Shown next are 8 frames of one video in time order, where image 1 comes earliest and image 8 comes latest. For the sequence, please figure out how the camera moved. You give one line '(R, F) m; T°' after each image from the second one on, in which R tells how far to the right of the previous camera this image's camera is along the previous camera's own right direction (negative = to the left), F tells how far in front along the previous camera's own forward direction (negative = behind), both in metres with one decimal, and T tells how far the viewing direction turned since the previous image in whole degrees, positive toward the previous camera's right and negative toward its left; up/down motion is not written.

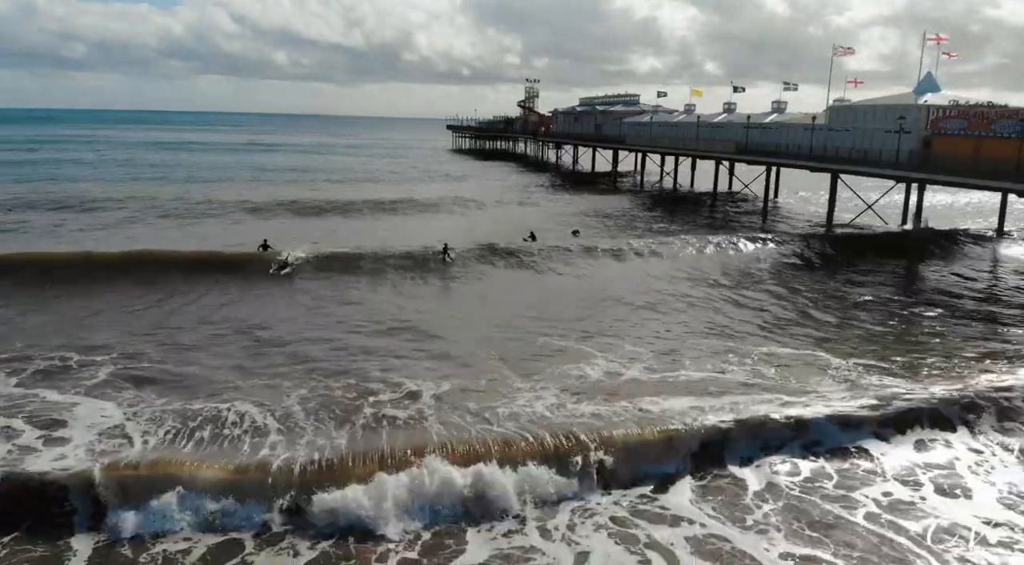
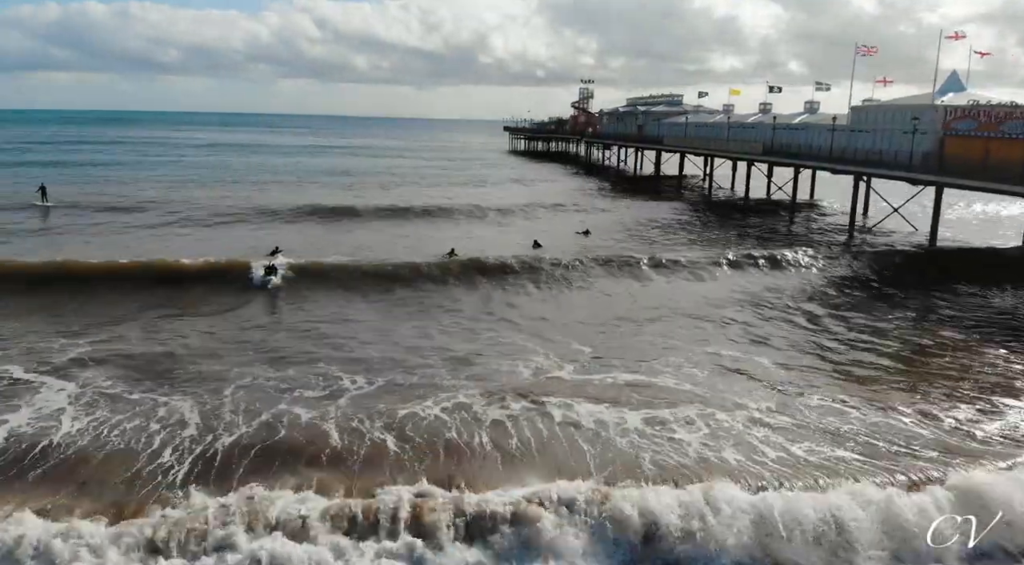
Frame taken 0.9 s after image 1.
(+1.9, 0.0) m; -5°
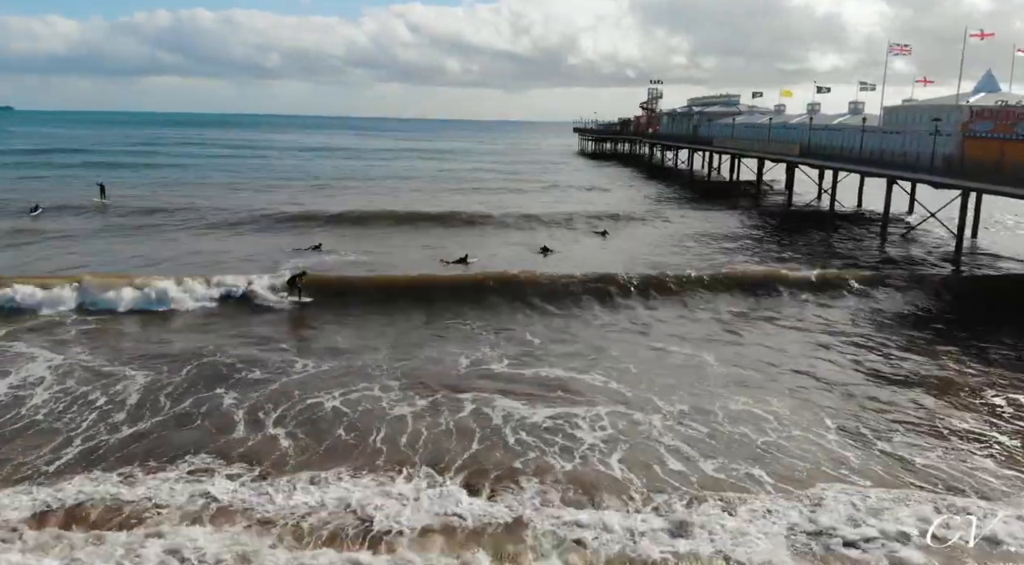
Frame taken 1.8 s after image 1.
(+2.0, -0.2) m; -5°
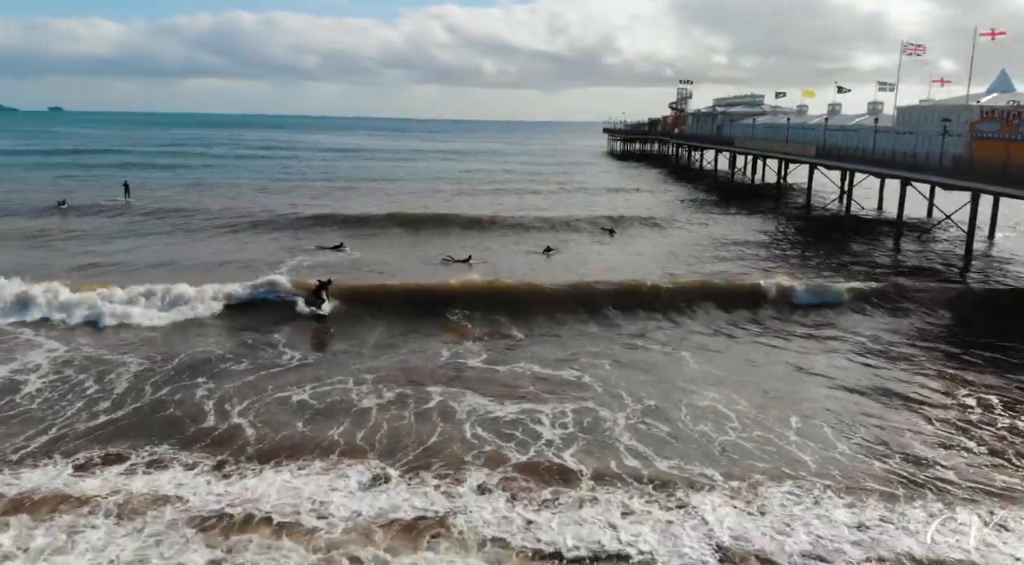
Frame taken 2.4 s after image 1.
(+0.8, -0.2) m; -2°
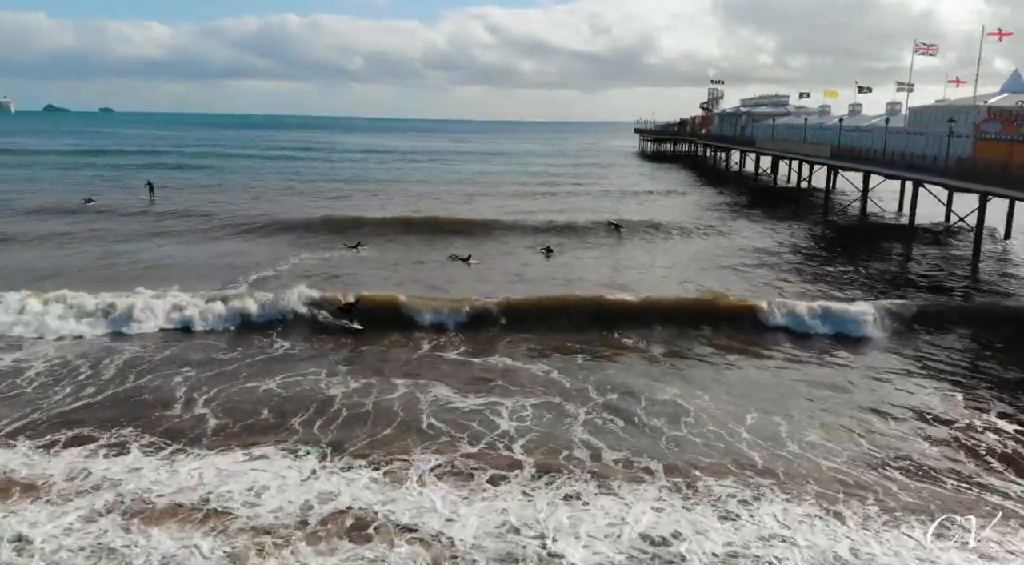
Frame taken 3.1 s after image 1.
(+0.9, -0.2) m; -2°
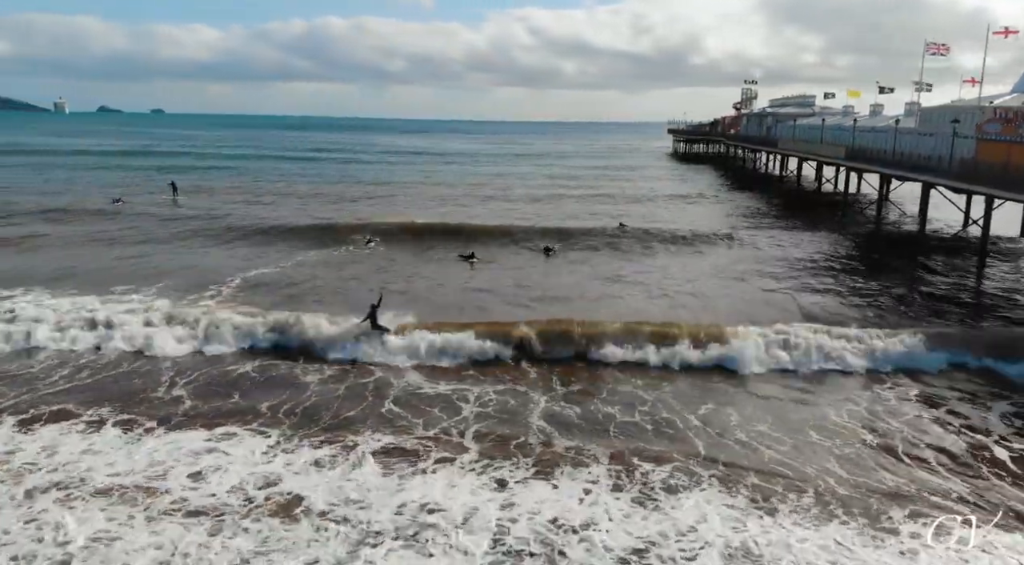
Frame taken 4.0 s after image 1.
(+0.9, -0.4) m; -2°
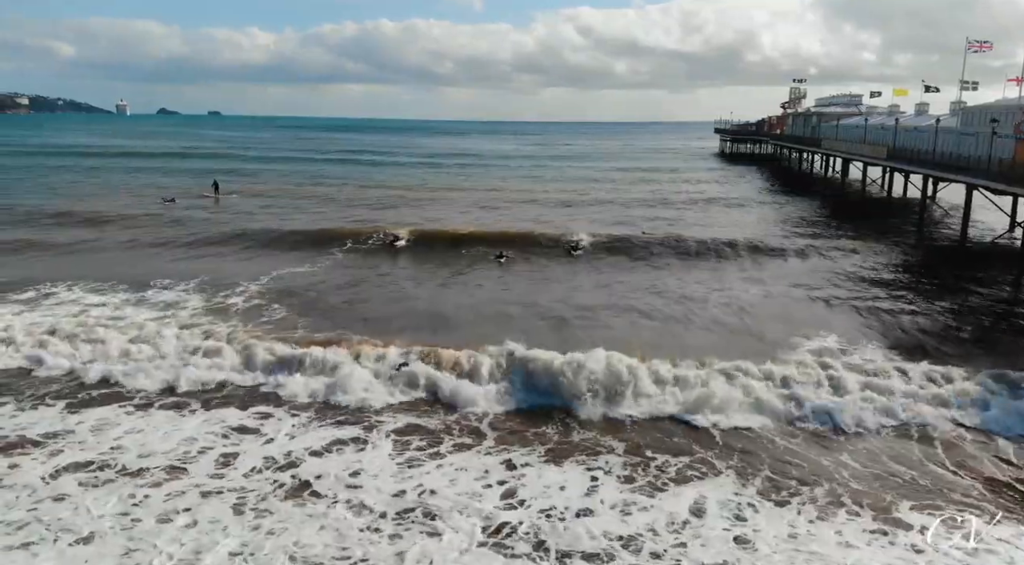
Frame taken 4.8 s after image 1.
(+0.4, -0.4) m; -3°
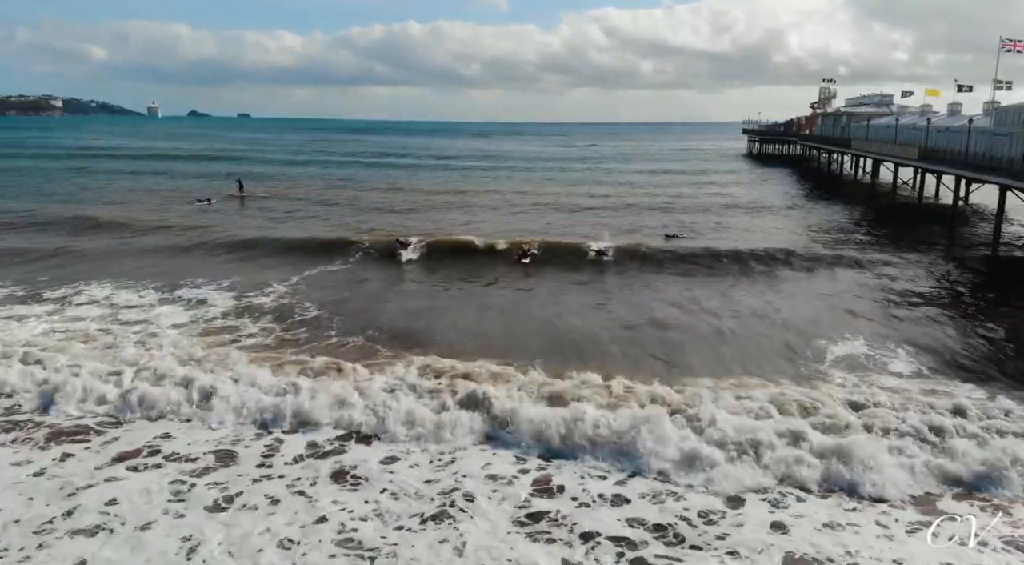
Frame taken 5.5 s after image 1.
(0.0, -0.2) m; -2°
